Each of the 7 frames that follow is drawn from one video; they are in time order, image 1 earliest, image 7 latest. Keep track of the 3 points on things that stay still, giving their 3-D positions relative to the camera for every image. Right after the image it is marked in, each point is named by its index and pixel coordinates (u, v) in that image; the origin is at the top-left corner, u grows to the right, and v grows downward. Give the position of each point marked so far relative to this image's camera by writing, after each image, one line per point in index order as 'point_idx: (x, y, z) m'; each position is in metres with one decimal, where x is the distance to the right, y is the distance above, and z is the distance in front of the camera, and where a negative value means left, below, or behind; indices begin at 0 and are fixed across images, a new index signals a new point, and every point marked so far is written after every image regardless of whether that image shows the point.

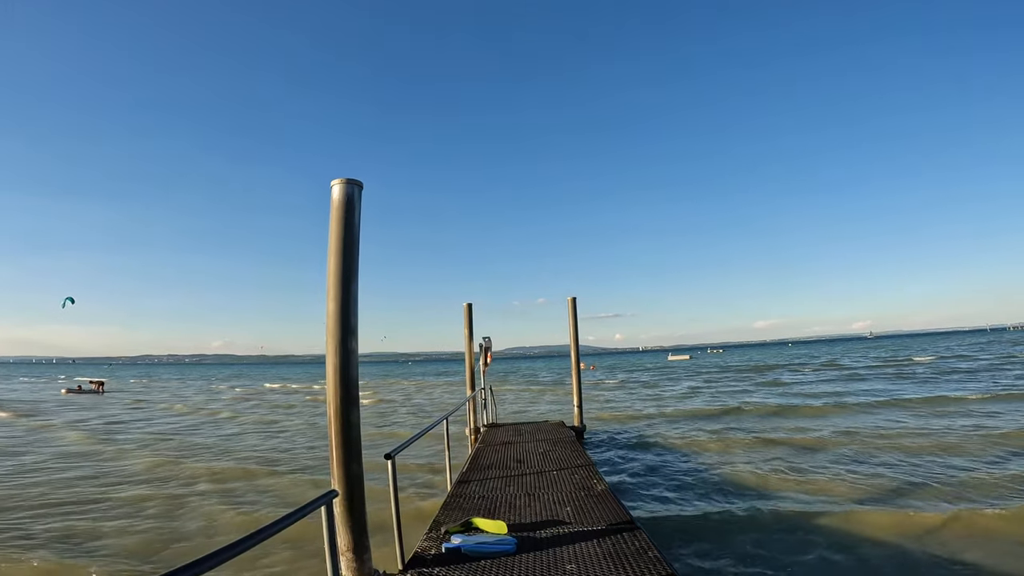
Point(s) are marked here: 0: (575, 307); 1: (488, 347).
0: (+1.3, -0.4, +11.1) m
1: (-0.5, -1.2, +11.3) m
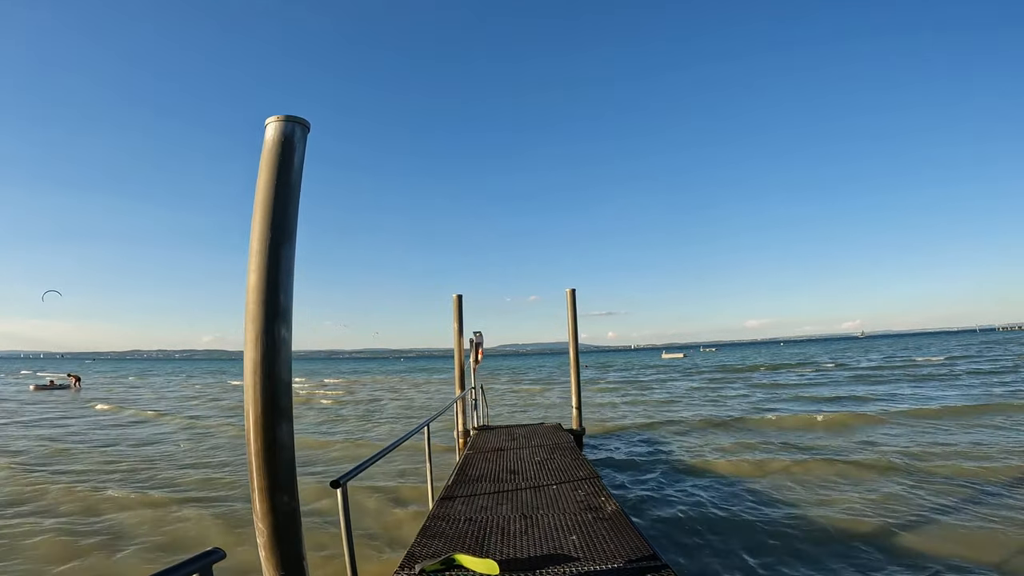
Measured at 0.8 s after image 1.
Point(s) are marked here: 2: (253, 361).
0: (+1.2, -0.2, +10.1) m
1: (-0.6, -1.0, +10.3) m
2: (-1.0, -0.3, +2.2) m
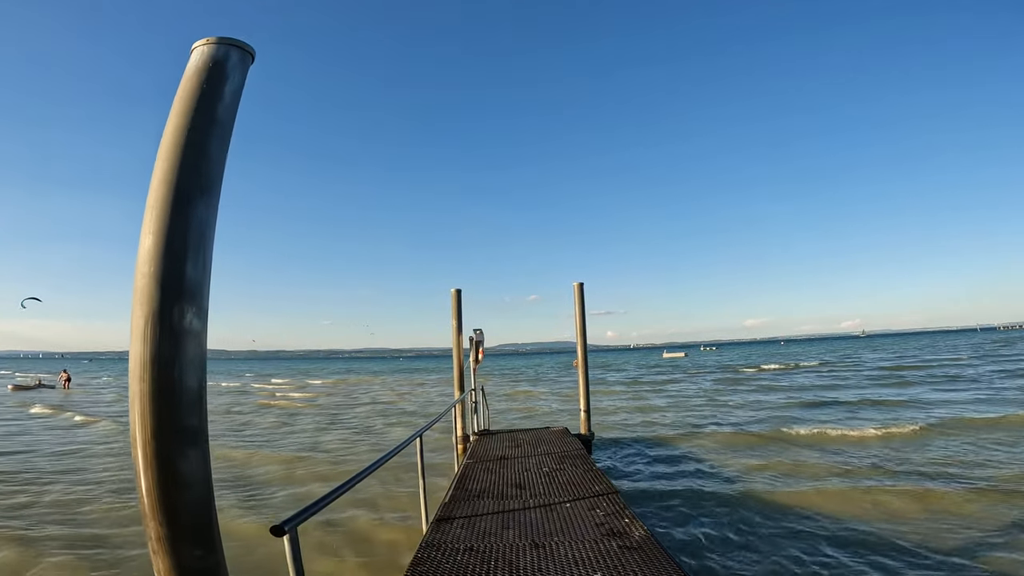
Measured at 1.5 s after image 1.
0: (+1.2, -0.1, +9.4) m
1: (-0.6, -0.9, +9.6) m
2: (-1.0, -0.2, +1.5) m
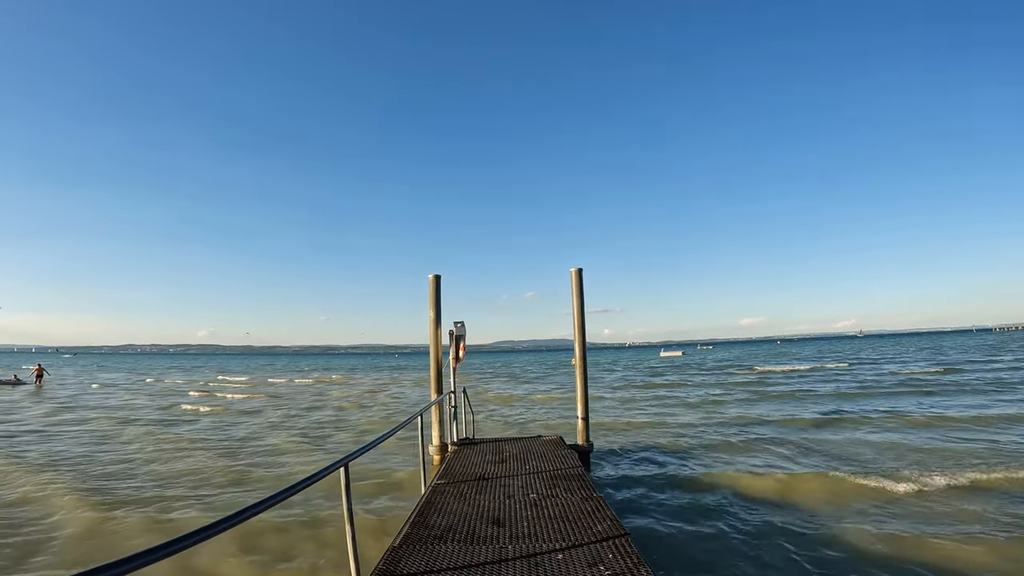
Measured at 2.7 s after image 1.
0: (+1.0, +0.1, +8.0) m
1: (-0.8, -0.7, +8.2) m
2: (-1.1, 0.0, +0.1) m
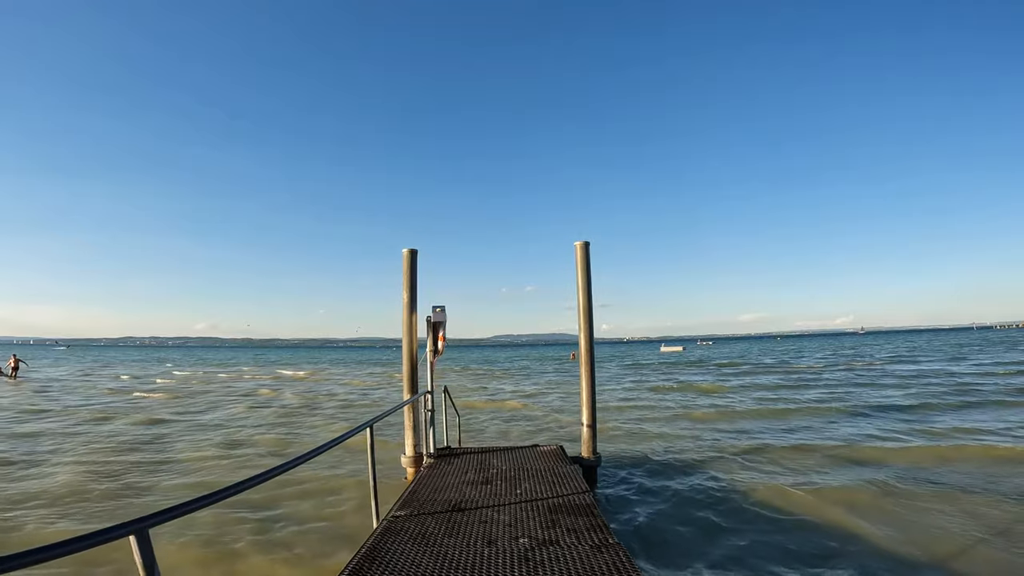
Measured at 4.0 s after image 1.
0: (+0.9, +0.4, +6.5) m
1: (-0.9, -0.4, +6.7) m
2: (-1.2, +0.2, -1.4) m
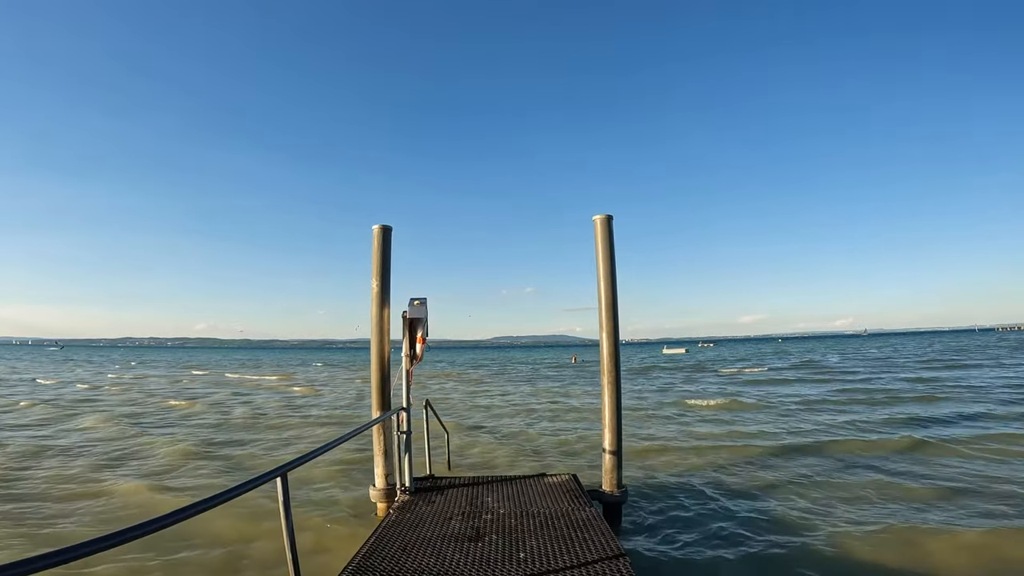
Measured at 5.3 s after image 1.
0: (+0.9, +0.5, +5.0) m
1: (-0.9, -0.3, +5.2) m
2: (-1.2, +0.3, -2.9) m
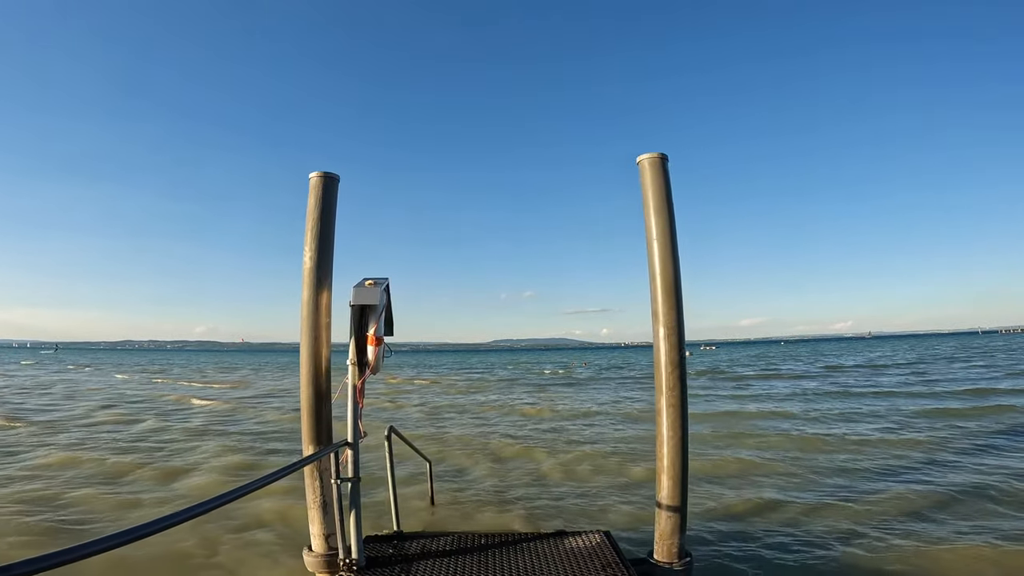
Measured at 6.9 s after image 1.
0: (+0.9, +0.7, +3.3) m
1: (-0.8, -0.1, +3.5) m
2: (-1.2, +0.6, -4.6) m
